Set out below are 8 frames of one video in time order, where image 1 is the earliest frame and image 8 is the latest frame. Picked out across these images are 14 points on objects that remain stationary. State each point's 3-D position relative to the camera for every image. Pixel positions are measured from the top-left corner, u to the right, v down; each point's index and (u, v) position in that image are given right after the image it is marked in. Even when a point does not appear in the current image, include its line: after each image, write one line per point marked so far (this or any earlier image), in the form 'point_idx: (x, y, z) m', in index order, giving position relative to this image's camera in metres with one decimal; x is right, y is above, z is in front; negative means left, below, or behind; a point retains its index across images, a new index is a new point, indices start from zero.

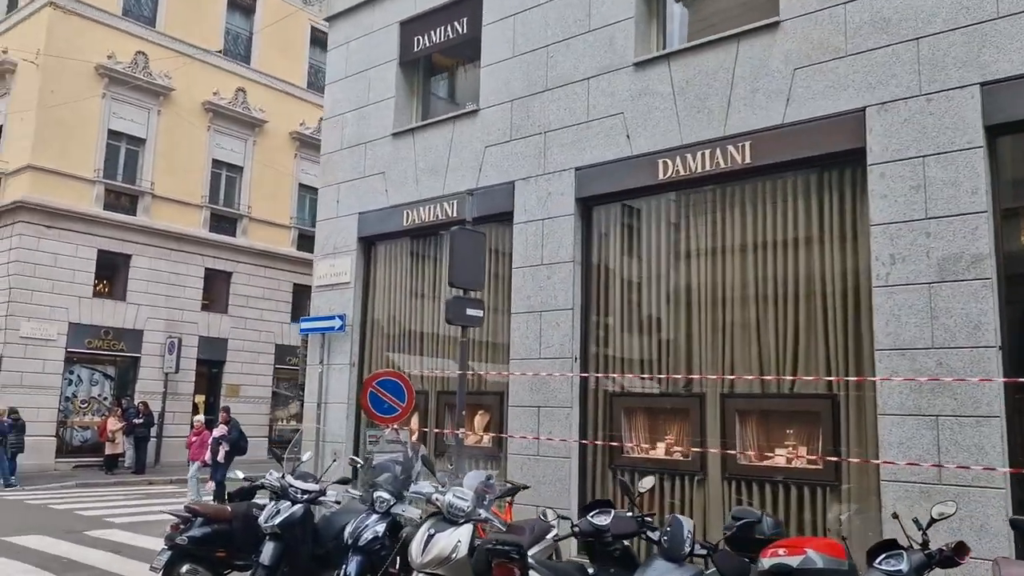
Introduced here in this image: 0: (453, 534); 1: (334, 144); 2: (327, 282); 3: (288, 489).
0: (-0.5, -2.0, +6.8) m
1: (-3.1, +2.5, +14.1) m
2: (-3.1, +0.1, +13.9) m
3: (-2.3, -2.1, +8.4) m
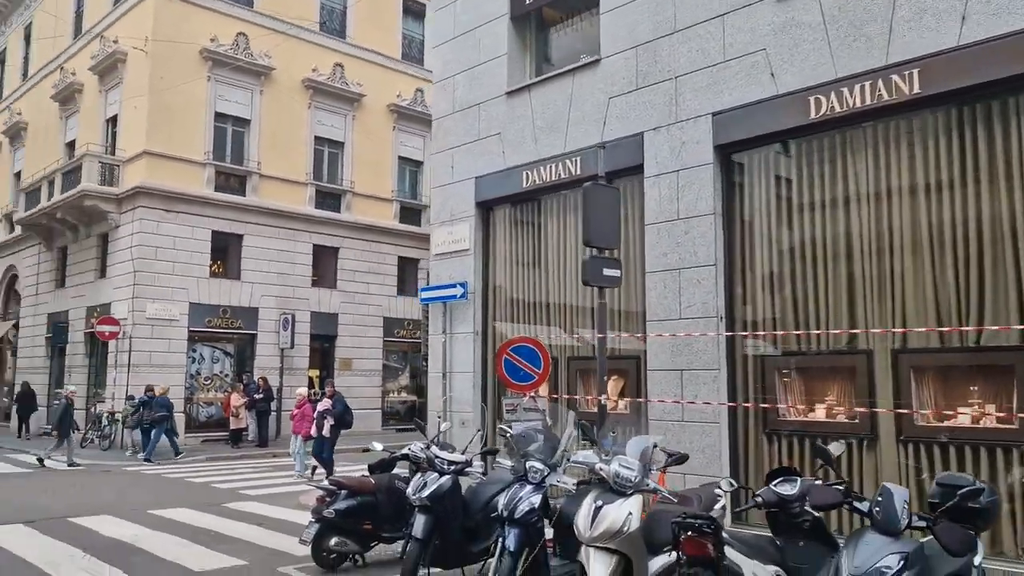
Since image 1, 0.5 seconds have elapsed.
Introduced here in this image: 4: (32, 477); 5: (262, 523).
0: (+0.9, -1.7, +6.3) m
1: (-1.1, +3.0, +13.7) m
2: (-1.1, +0.6, +13.6) m
3: (-0.8, -1.7, +8.1) m
4: (-9.8, -3.9, +16.8) m
5: (-3.5, -3.3, +11.5) m
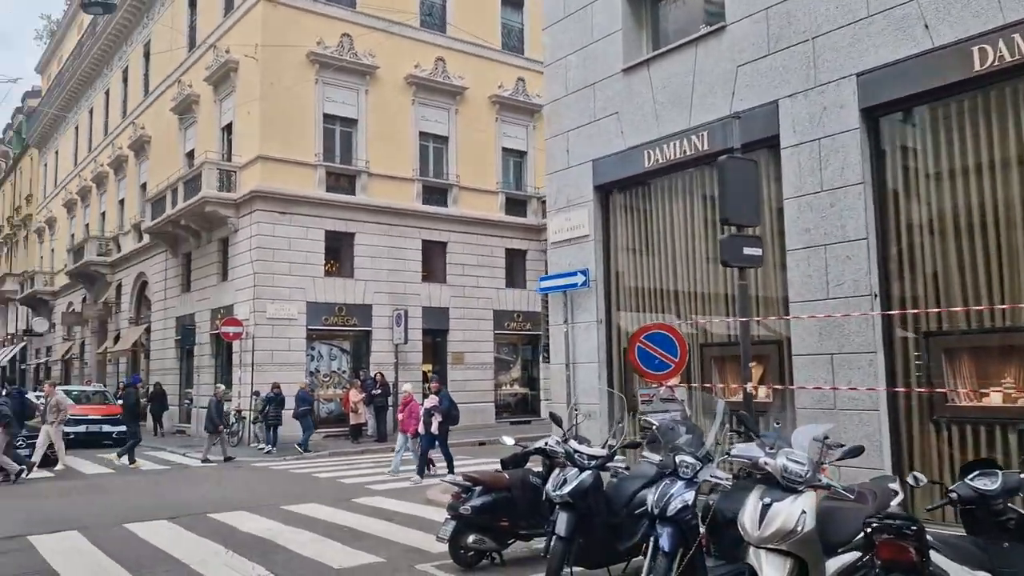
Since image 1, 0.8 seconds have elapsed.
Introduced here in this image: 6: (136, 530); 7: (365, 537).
0: (+2.0, -1.5, +5.8) m
1: (+0.8, +3.2, +13.3) m
2: (+0.8, +0.8, +13.2) m
3: (+0.6, -1.6, +7.7) m
4: (-7.2, -3.9, +17.4) m
5: (-1.7, -3.2, +11.4) m
6: (-5.1, -3.3, +11.2) m
7: (-1.8, -3.1, +10.1) m
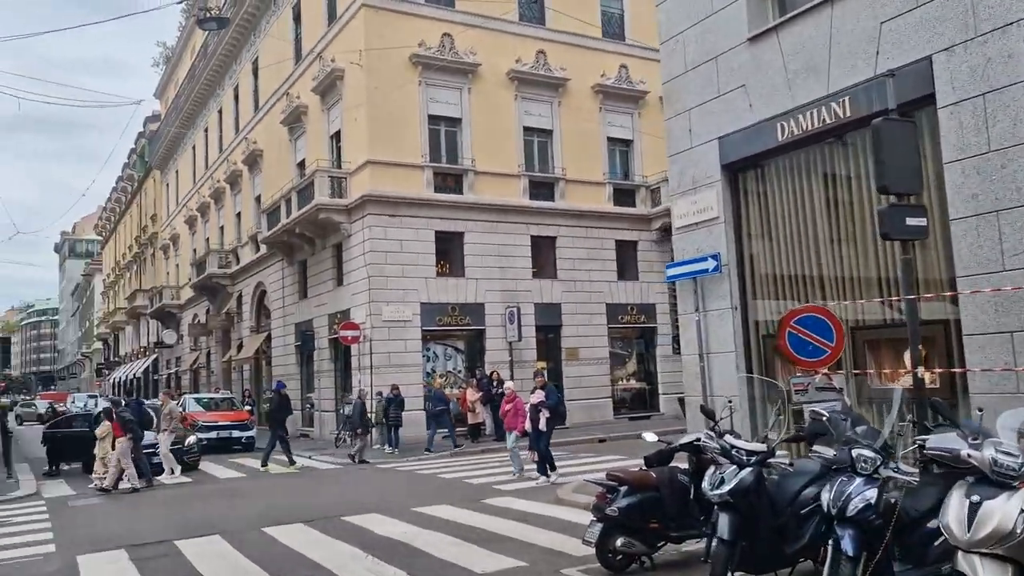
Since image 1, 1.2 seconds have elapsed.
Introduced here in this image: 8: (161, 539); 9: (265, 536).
0: (+3.1, -1.3, +5.0) m
1: (+2.5, +3.4, +12.7) m
2: (+2.7, +1.0, +12.5) m
3: (+1.9, -1.4, +7.1) m
4: (-4.6, -4.1, +17.7) m
5: (+0.2, -3.1, +11.1) m
6: (-3.2, -3.4, +11.2) m
7: (-0.1, -3.0, +9.8) m
8: (-4.7, -3.4, +11.0) m
9: (-3.4, -3.4, +11.2) m
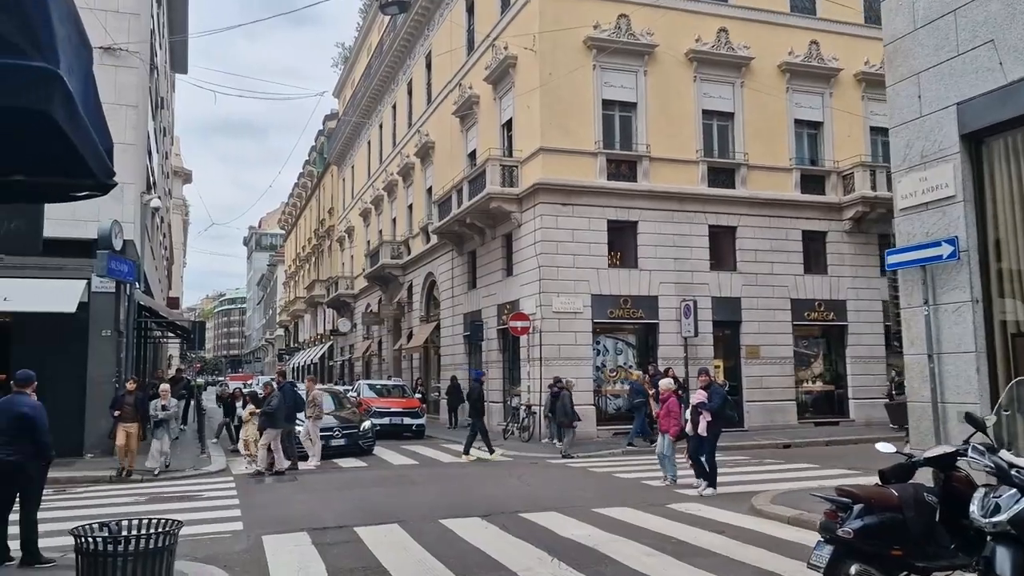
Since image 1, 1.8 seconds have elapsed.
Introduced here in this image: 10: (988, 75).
0: (+4.3, -1.2, +3.5) m
1: (+5.3, +3.5, +11.1) m
2: (+5.4, +1.1, +10.9) m
3: (+3.5, -1.3, +5.8) m
4: (-0.8, -3.8, +17.4) m
5: (+2.6, -3.0, +10.0) m
6: (-0.8, -3.2, +10.8) m
7: (+2.0, -2.9, +8.8) m
8: (-2.3, -3.1, +10.9) m
9: (-0.9, -3.2, +10.8) m
10: (+5.7, +2.6, +9.9) m
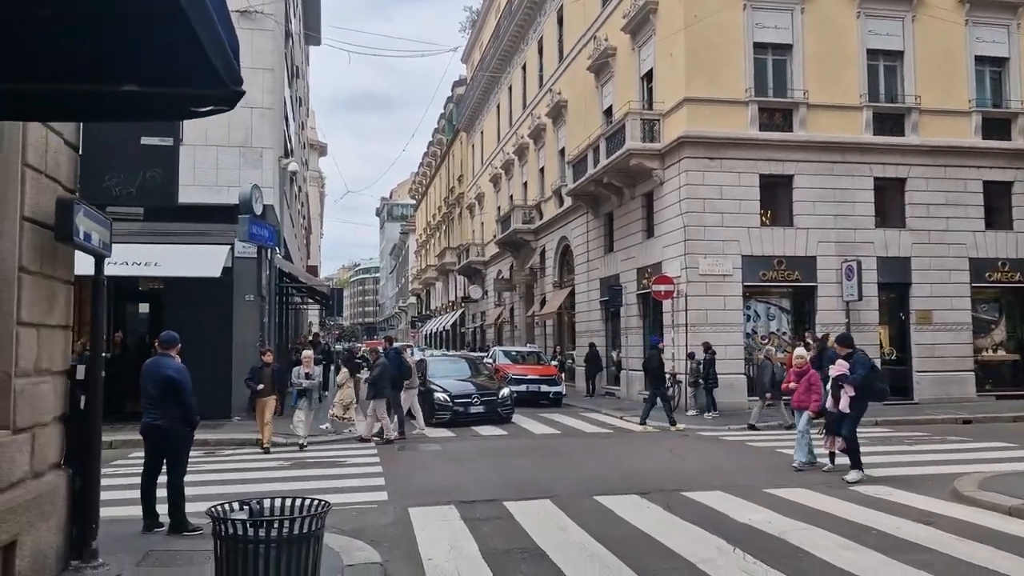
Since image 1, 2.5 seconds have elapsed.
0: (+5.0, -0.9, +1.8) m
1: (+7.1, +4.1, +8.9) m
2: (+7.2, +1.7, +8.9) m
3: (+4.7, -0.9, +4.2) m
4: (+2.1, -3.0, +16.4) m
5: (+4.4, -2.4, +8.5) m
6: (+1.2, -2.6, +9.8) m
7: (+3.7, -2.4, +7.4) m
8: (-0.3, -2.6, +10.2) m
9: (+1.0, -2.6, +9.8) m
10: (+7.4, +3.1, +7.7) m
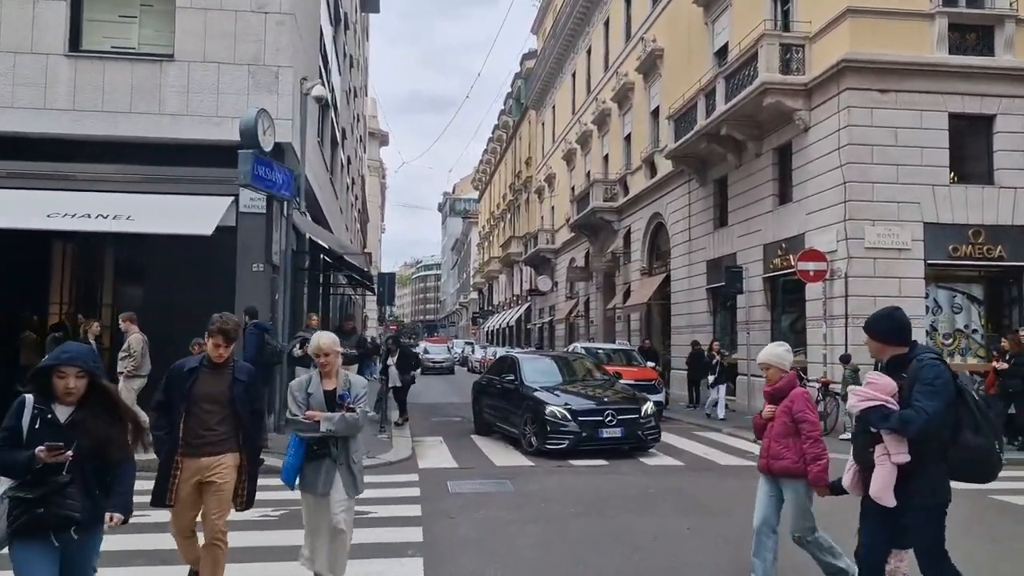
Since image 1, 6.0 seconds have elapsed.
0: (+5.4, -0.5, -3.7) m
1: (+8.1, +4.5, +3.2) m
2: (+8.2, +2.1, +3.1) m
3: (+5.2, -0.5, -1.3) m
4: (+3.6, -2.6, +11.1) m
5: (+5.2, -2.0, +3.0) m
6: (+2.2, -2.2, +4.6) m
7: (+4.5, -1.9, +2.0) m
8: (+0.7, -2.1, +5.0) m
9: (+2.0, -2.2, +4.6) m
10: (+8.3, +3.5, +2.0) m
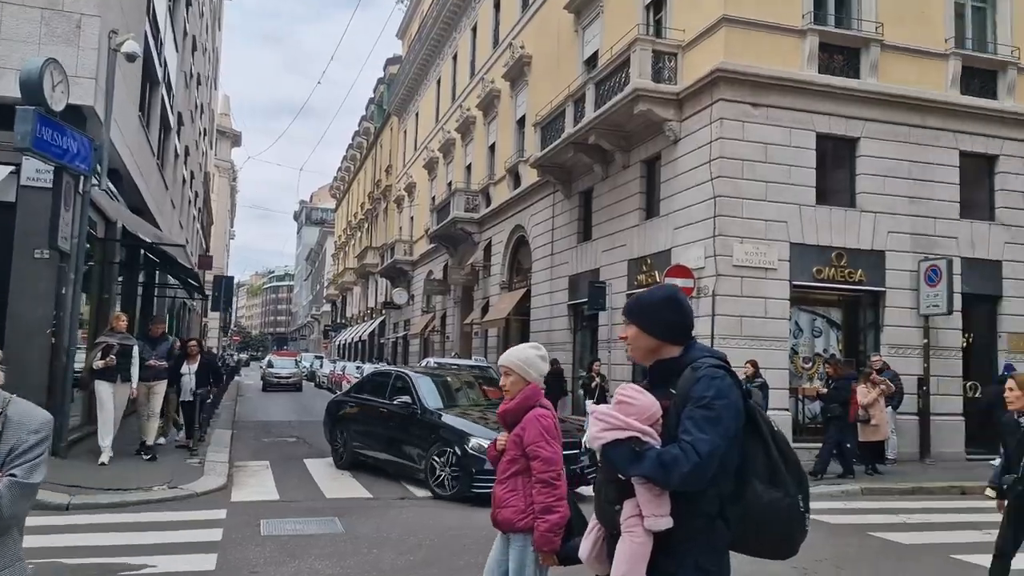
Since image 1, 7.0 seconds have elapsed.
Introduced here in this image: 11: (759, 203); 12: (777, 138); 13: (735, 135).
0: (+6.0, -0.5, -4.3) m
1: (+7.7, +4.3, +3.1) m
2: (+7.6, +1.9, +3.0) m
3: (+5.4, -0.5, -2.0) m
4: (+1.6, -2.7, +9.9) m
5: (+4.6, -2.1, +2.3) m
6: (+1.3, -2.1, +3.3) m
7: (+4.0, -2.0, +1.1) m
8: (-0.2, -2.0, +3.5) m
9: (+1.2, -2.1, +3.3) m
10: (+8.0, +3.3, +1.9) m
11: (+4.5, +1.6, +14.9) m
12: (+4.9, +2.8, +15.2) m
13: (+4.1, +2.8, +15.0) m
